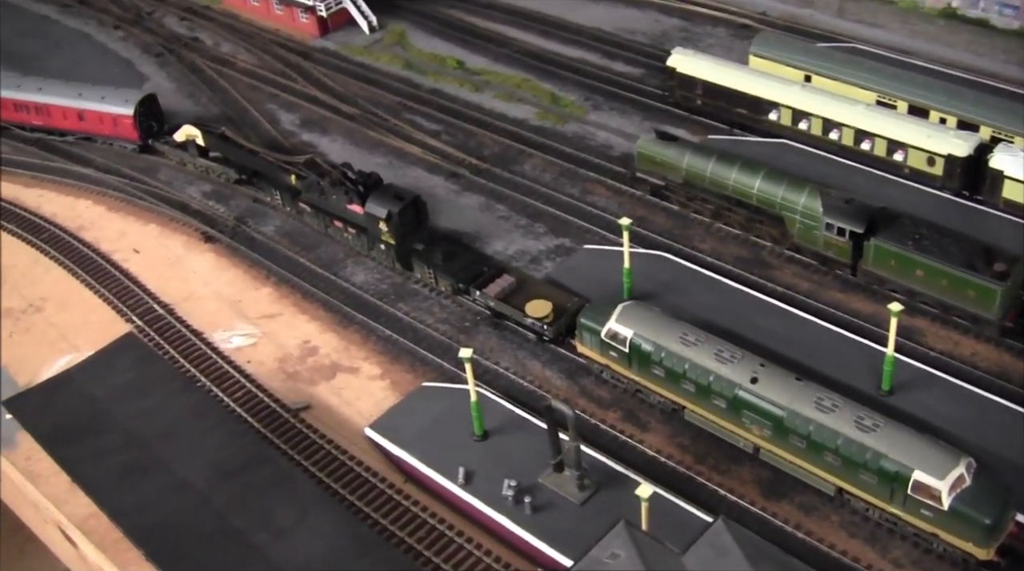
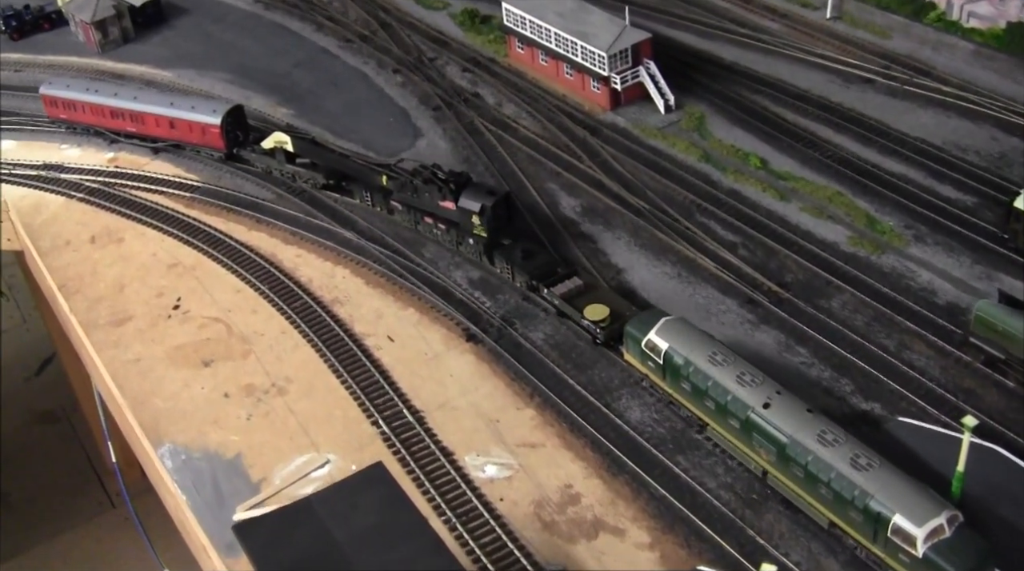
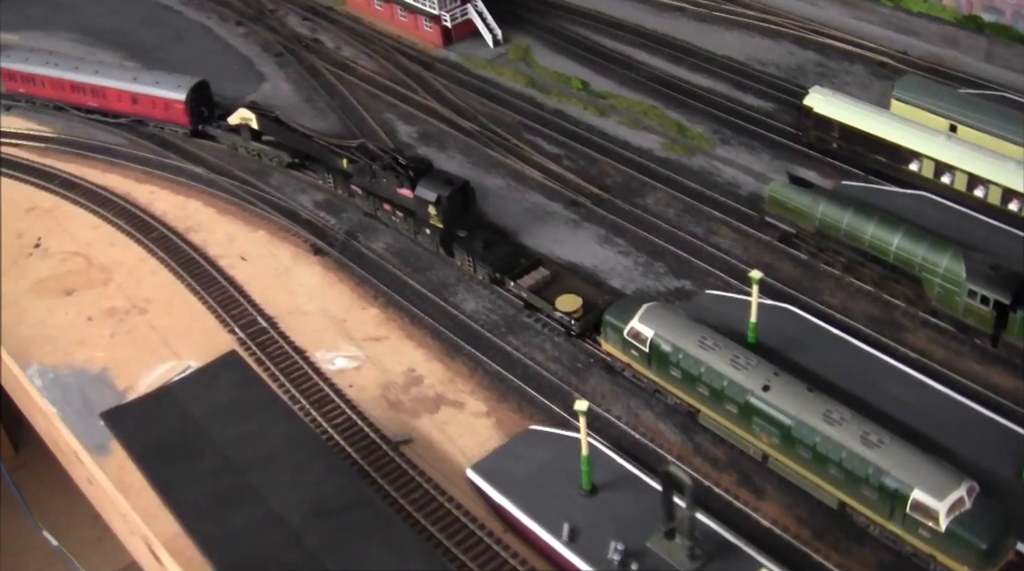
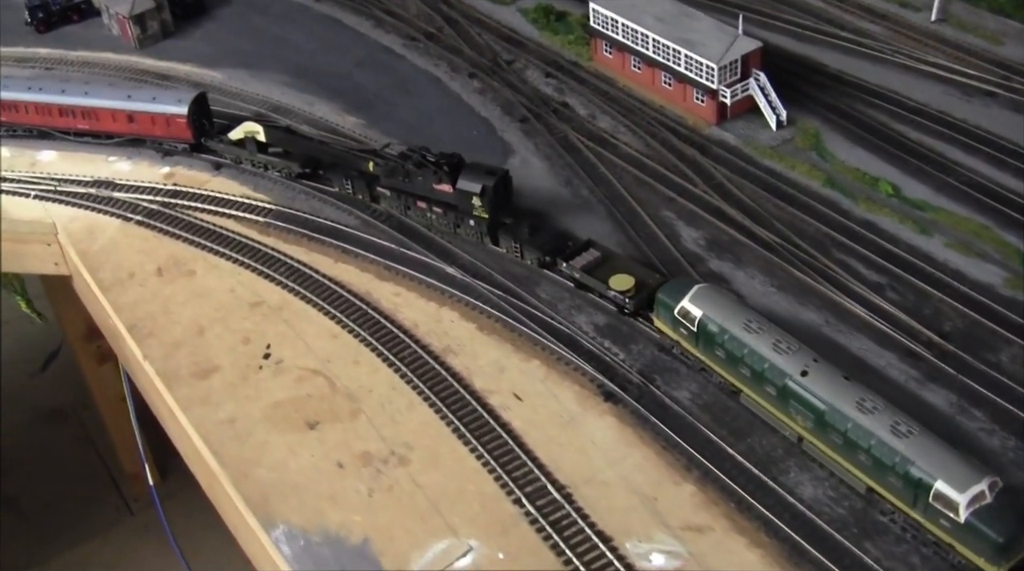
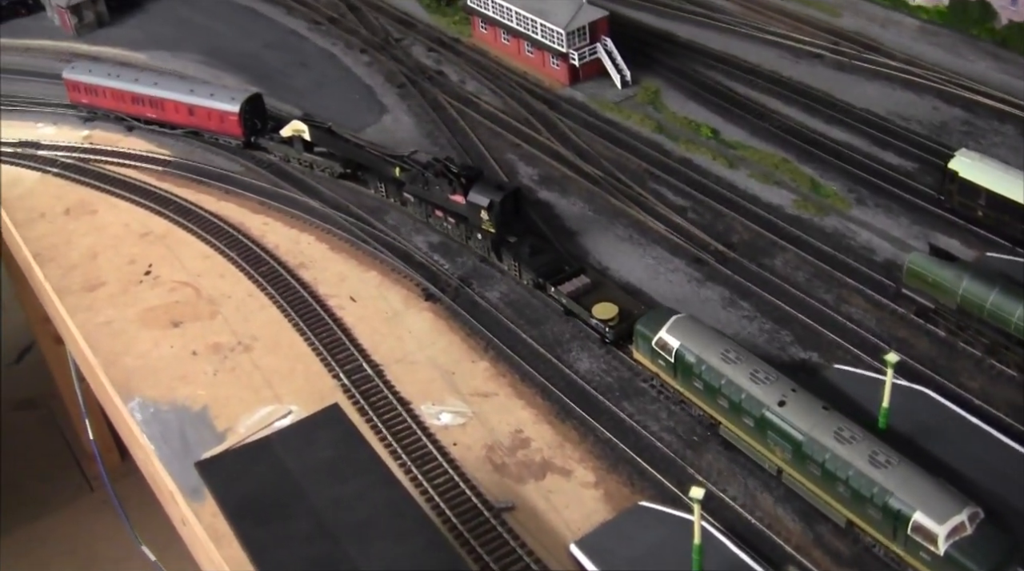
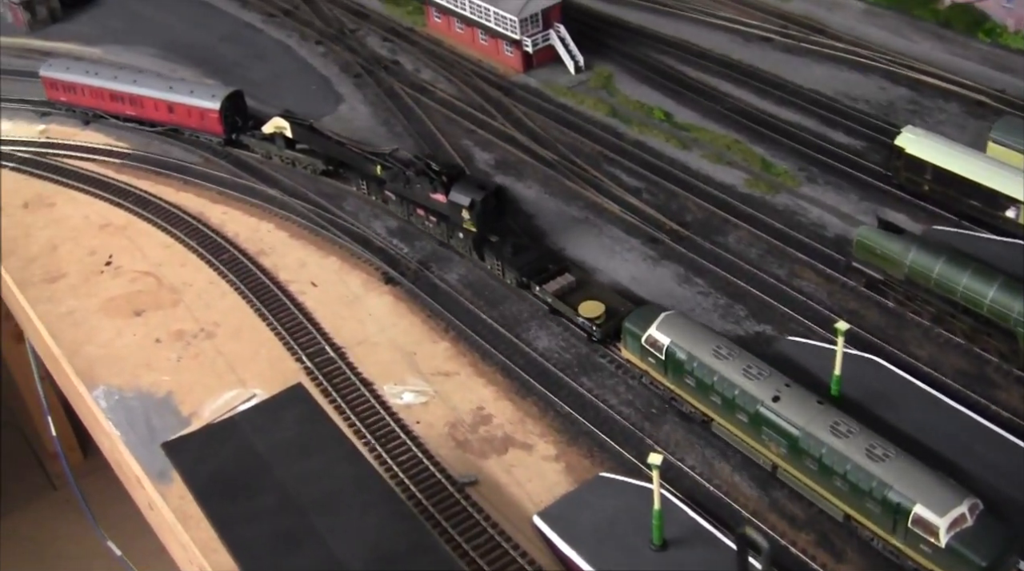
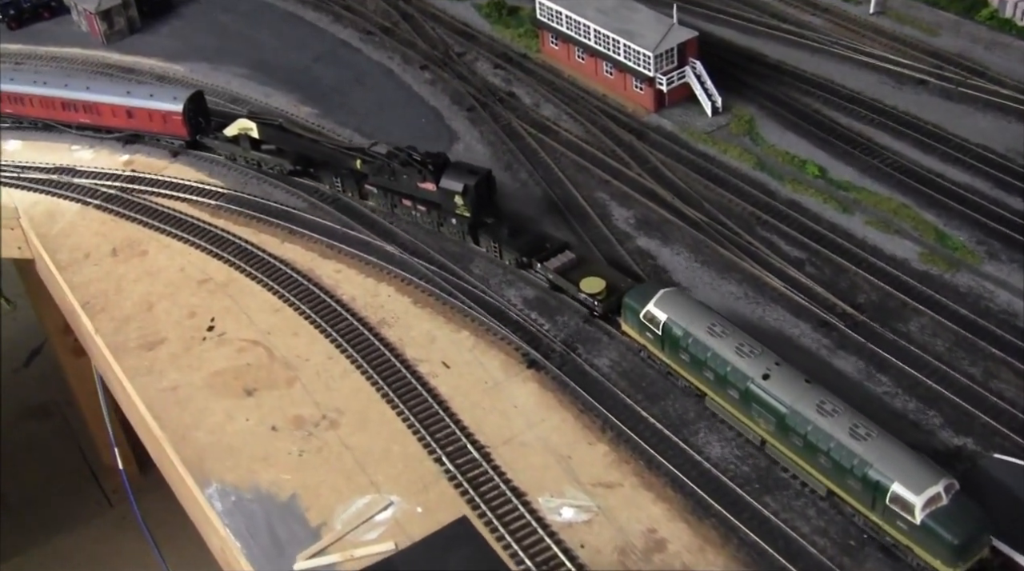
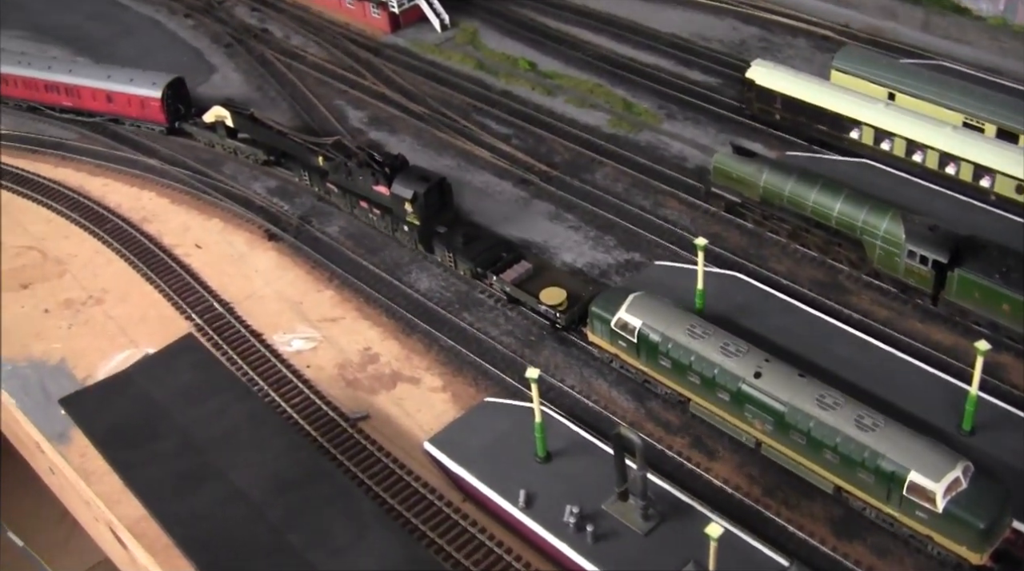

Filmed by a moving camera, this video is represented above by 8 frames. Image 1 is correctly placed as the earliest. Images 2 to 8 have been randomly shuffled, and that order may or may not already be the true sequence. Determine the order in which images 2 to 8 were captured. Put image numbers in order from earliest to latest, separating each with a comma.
8, 3, 6, 5, 2, 7, 4
